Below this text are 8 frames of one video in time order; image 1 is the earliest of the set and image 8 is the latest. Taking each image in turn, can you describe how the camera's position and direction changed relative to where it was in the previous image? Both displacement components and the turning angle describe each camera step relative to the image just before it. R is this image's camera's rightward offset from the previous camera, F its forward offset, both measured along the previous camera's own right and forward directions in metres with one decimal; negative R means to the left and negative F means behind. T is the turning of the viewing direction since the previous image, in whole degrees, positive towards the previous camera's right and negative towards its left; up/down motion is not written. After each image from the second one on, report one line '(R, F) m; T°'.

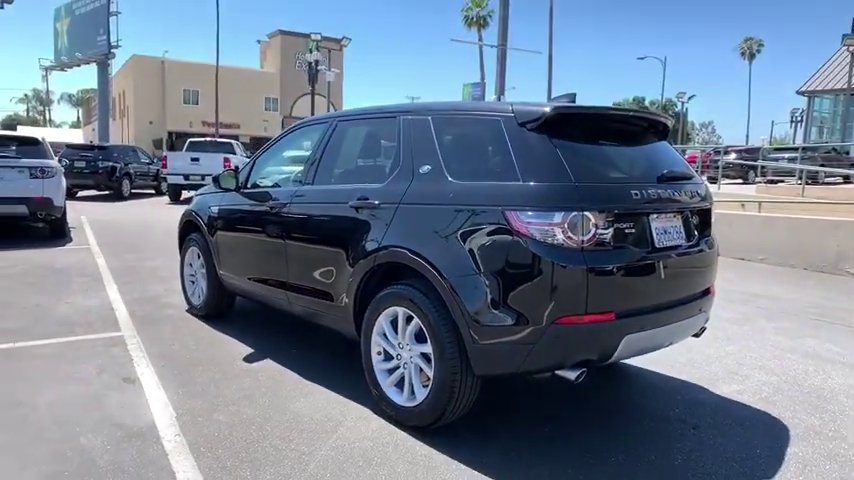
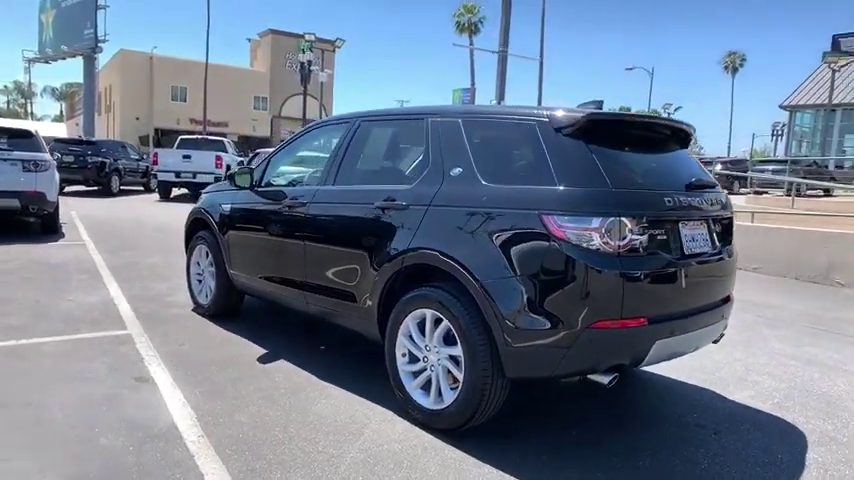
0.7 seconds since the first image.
(-0.3, 0.0) m; +2°
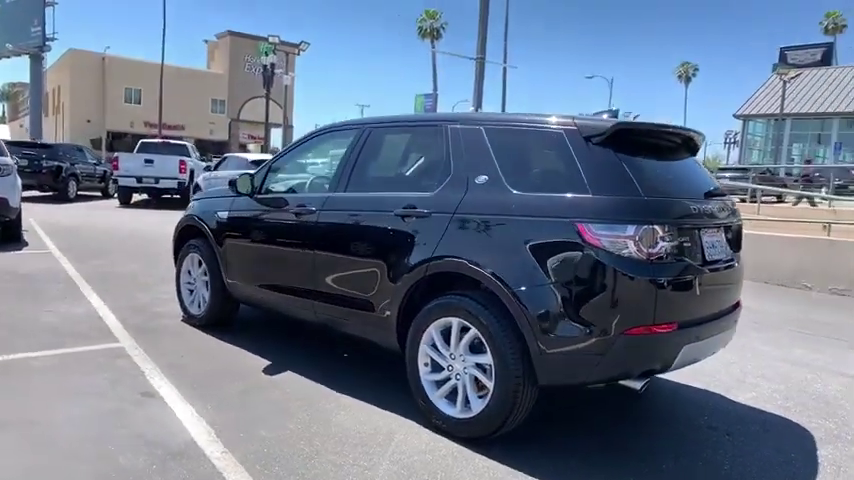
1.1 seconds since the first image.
(-0.4, 0.0) m; +4°
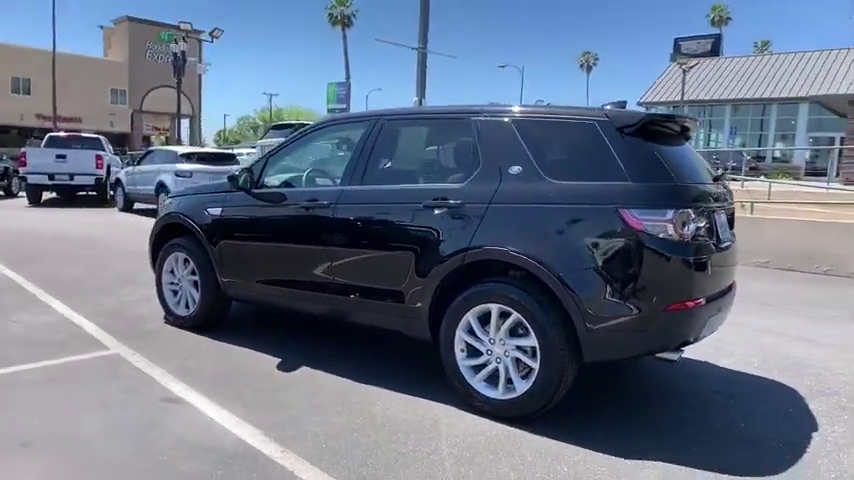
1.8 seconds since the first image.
(-0.8, 0.0) m; +8°
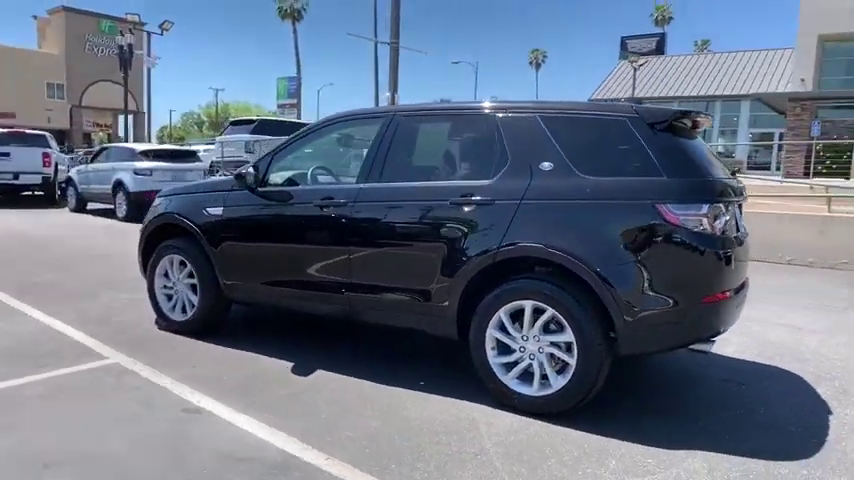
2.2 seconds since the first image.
(-0.5, +0.1) m; +5°
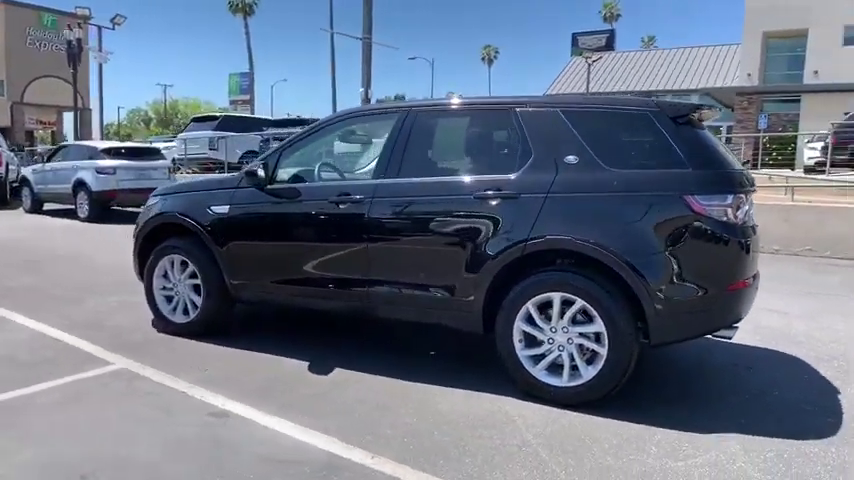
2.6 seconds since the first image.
(-0.5, 0.0) m; +4°
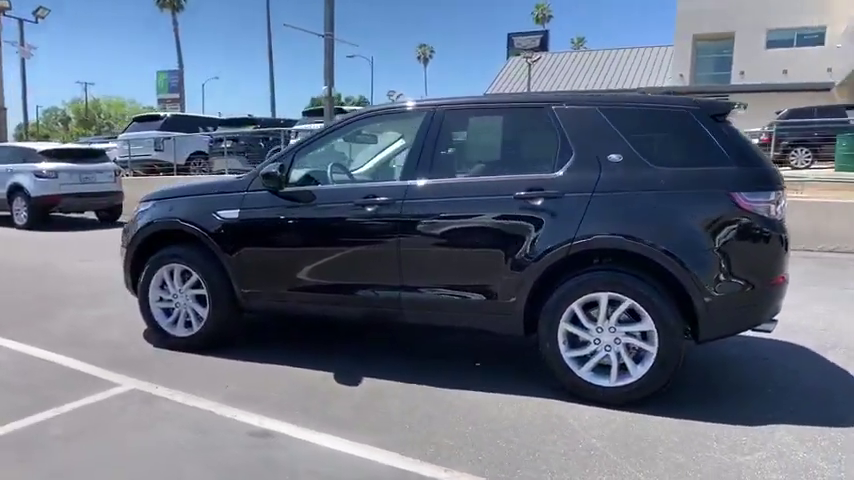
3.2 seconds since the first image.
(-0.7, +0.2) m; +6°
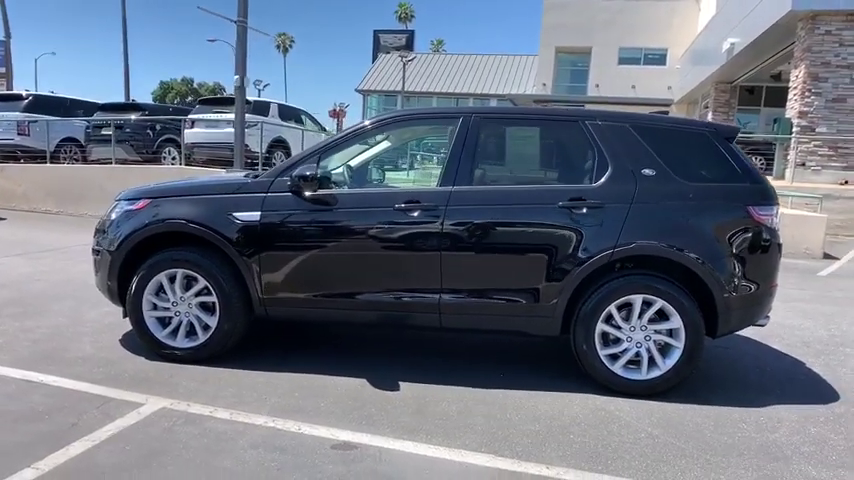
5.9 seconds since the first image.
(-1.3, +0.1) m; +14°
